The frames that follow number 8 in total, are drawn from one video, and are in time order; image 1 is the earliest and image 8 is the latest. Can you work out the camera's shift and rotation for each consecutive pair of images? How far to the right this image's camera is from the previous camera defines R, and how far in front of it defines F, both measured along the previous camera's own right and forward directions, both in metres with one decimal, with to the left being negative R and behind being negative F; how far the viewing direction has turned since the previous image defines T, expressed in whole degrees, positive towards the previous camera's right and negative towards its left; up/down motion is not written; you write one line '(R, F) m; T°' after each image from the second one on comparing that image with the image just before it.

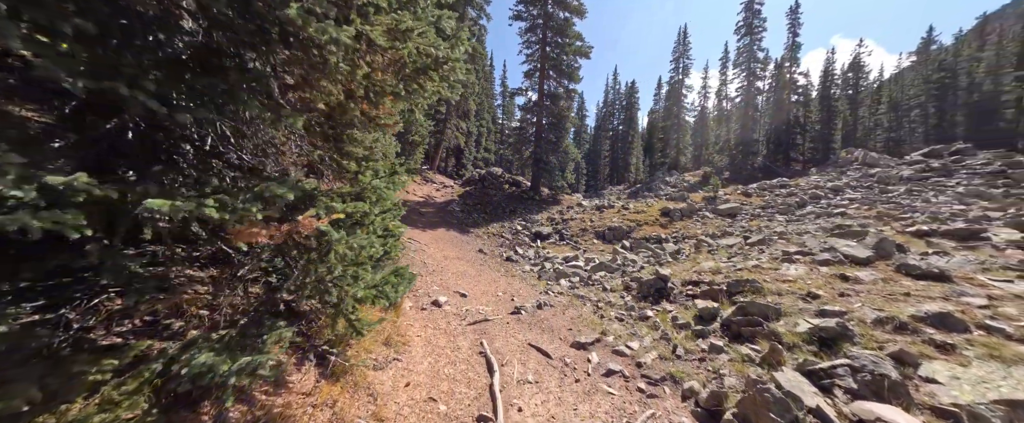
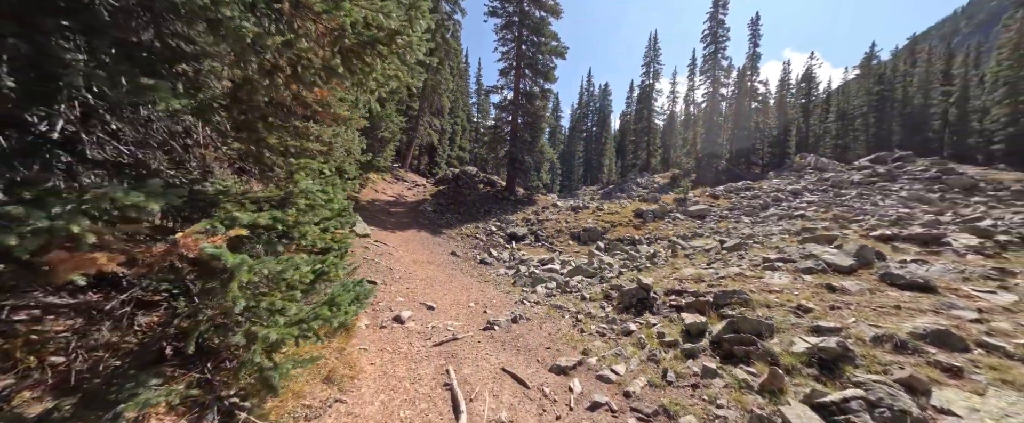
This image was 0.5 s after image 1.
(0.0, +0.6) m; +4°
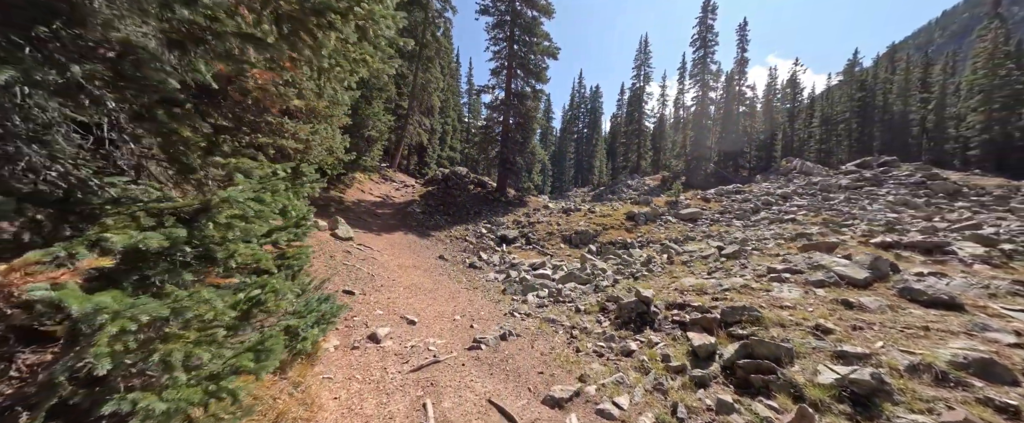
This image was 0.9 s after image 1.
(0.0, +0.5) m; +2°
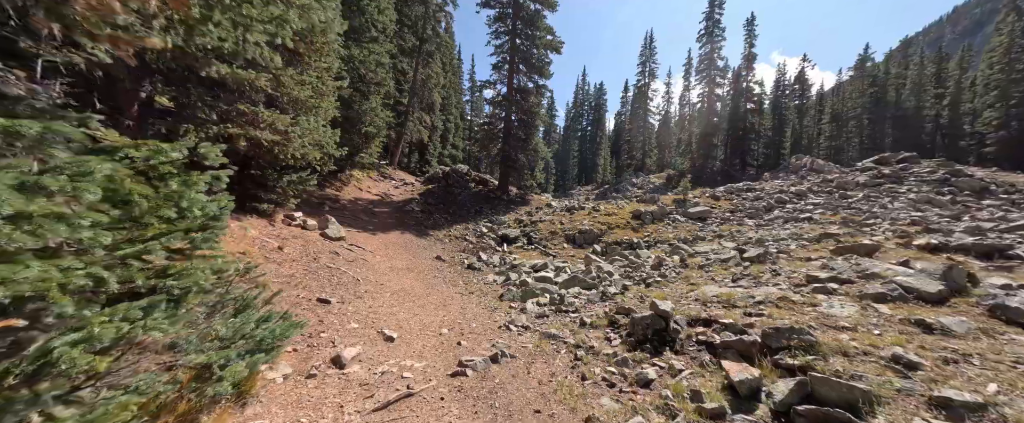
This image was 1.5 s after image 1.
(+0.1, +0.9) m; -1°
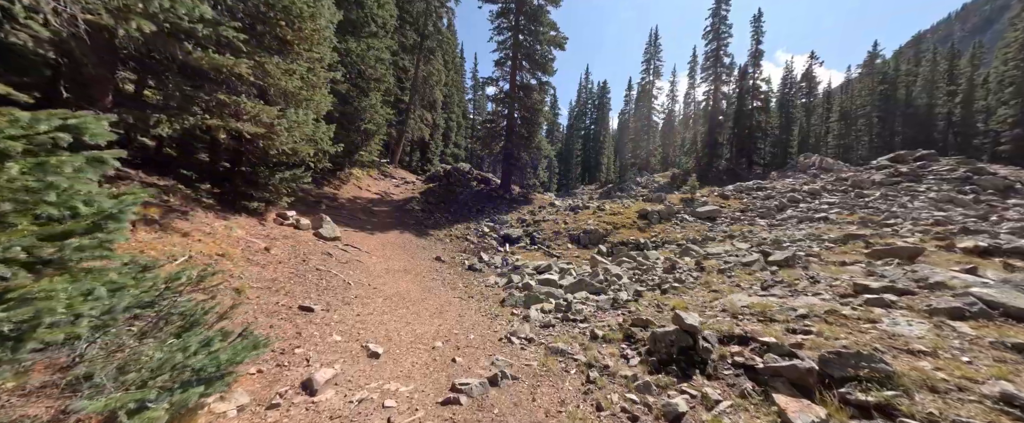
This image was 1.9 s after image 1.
(0.0, +0.6) m; 0°
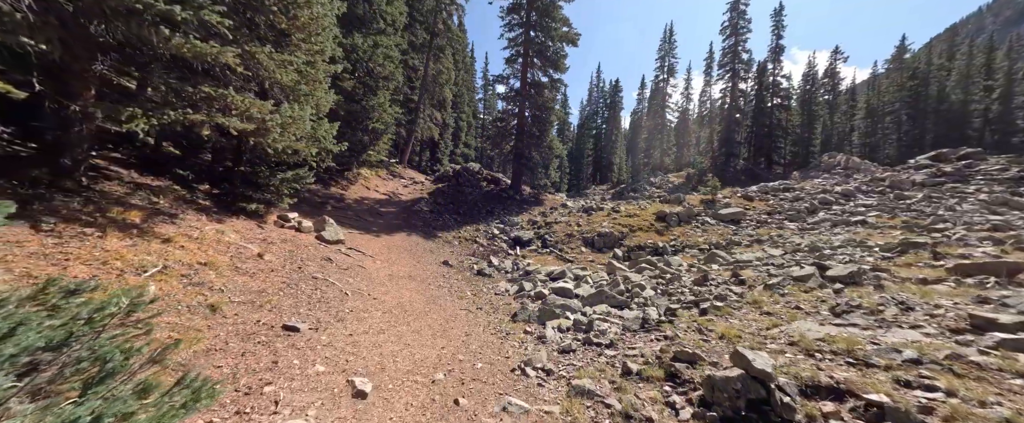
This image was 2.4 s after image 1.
(-0.1, +0.9) m; -2°
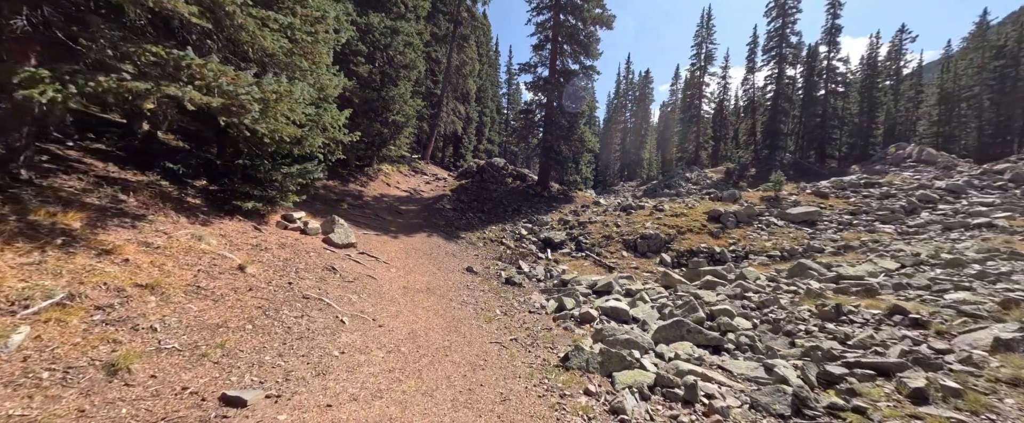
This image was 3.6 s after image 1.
(-0.5, +2.1) m; -4°
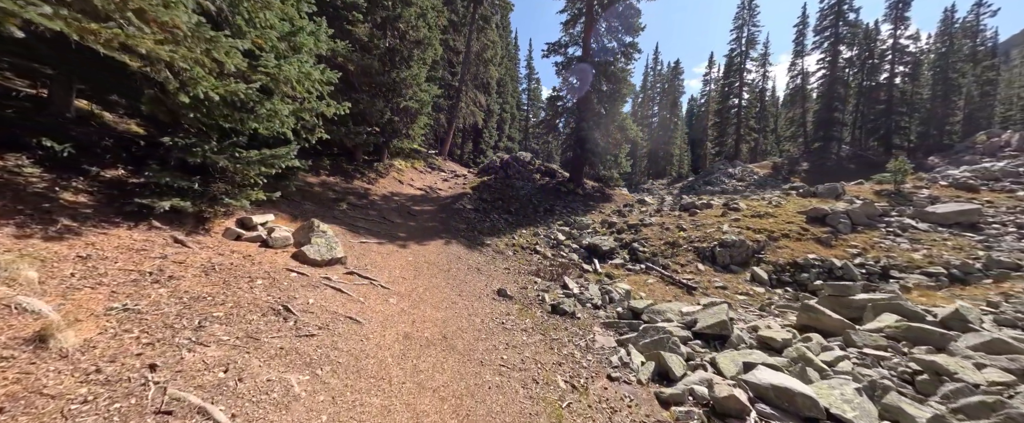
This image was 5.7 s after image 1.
(-0.9, +3.8) m; -3°
